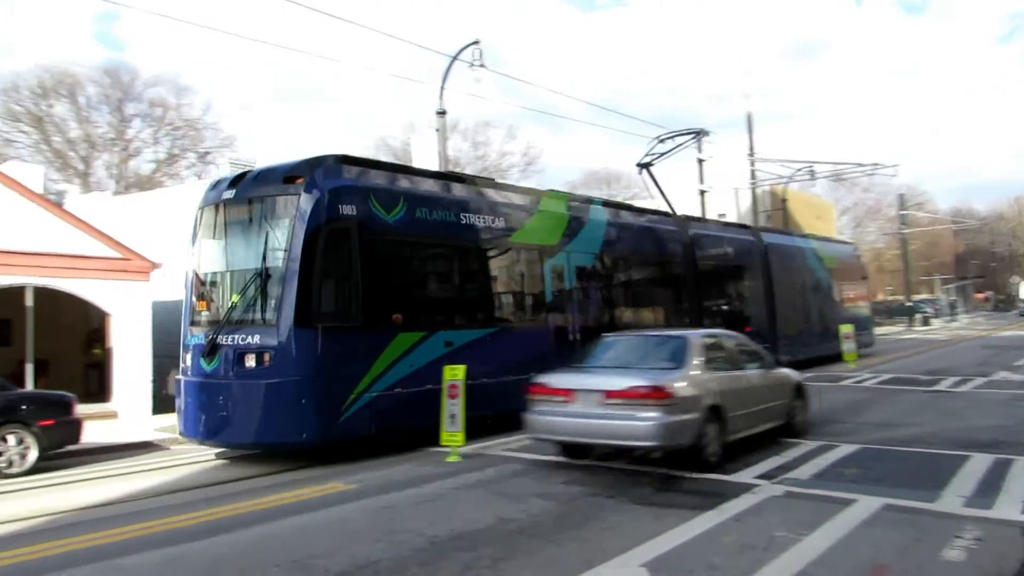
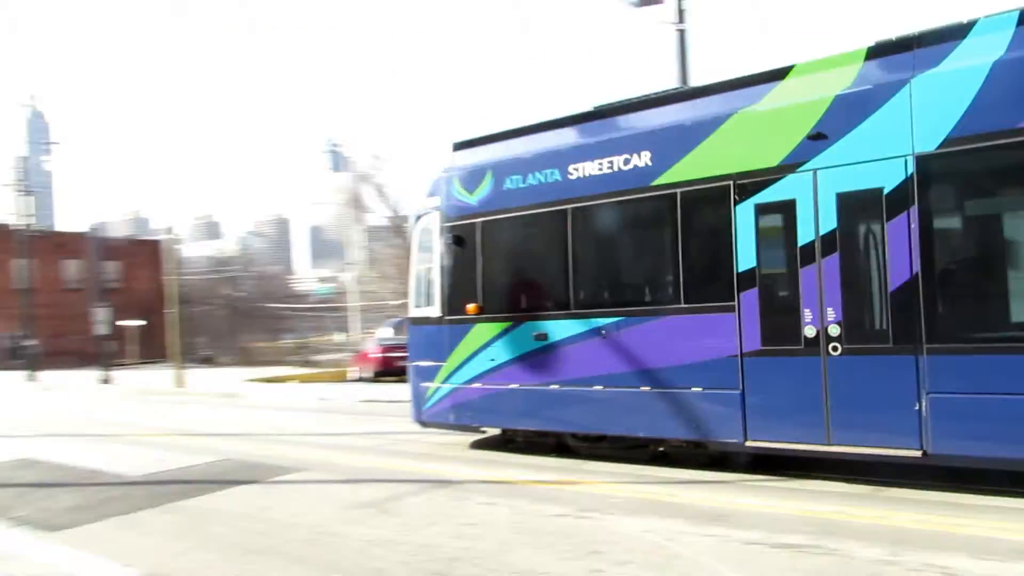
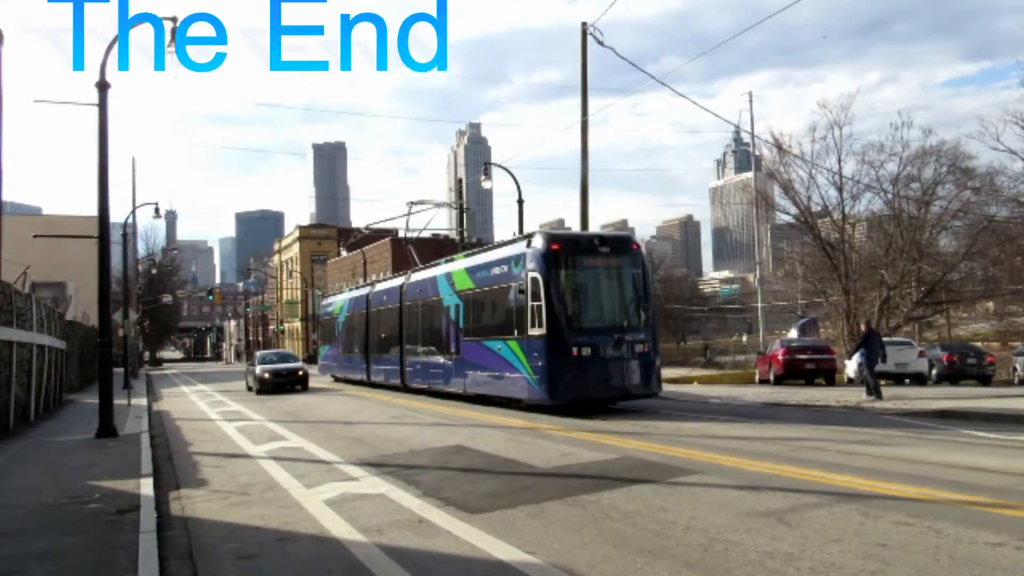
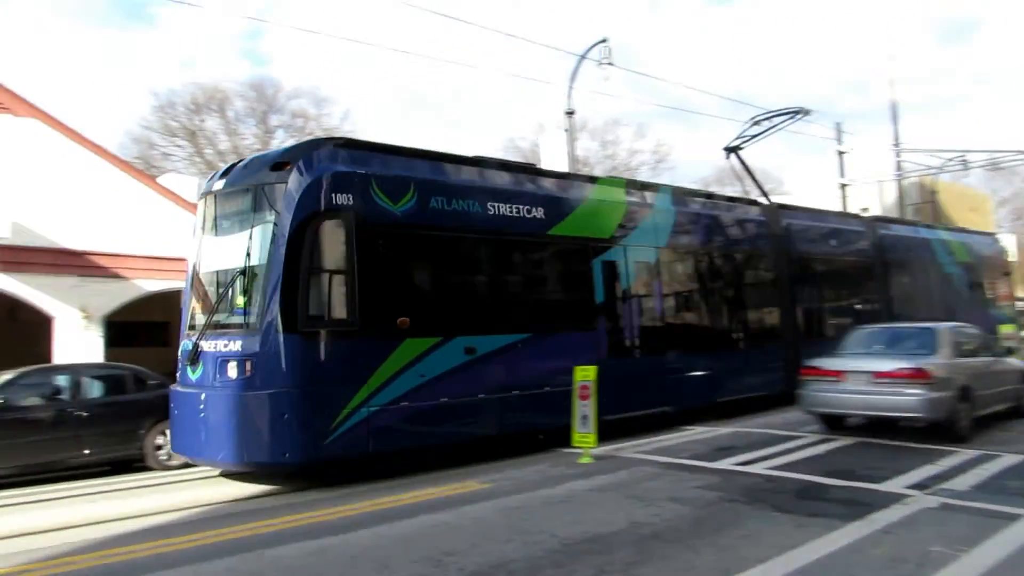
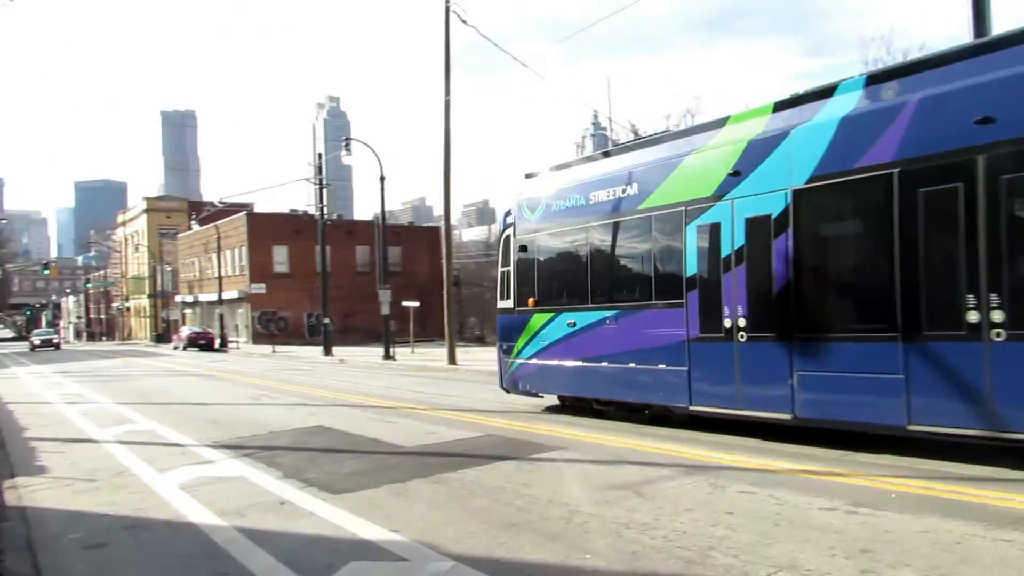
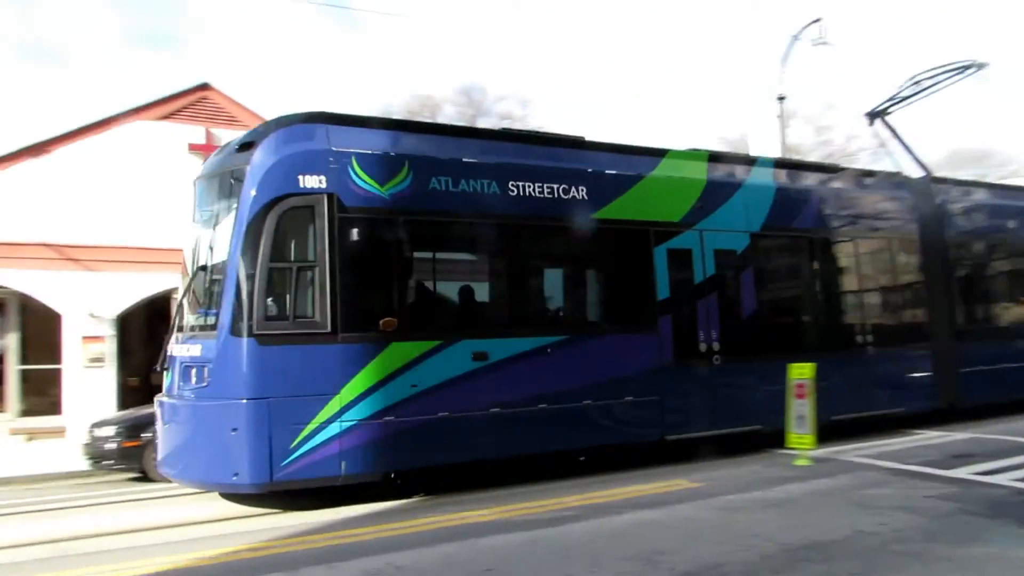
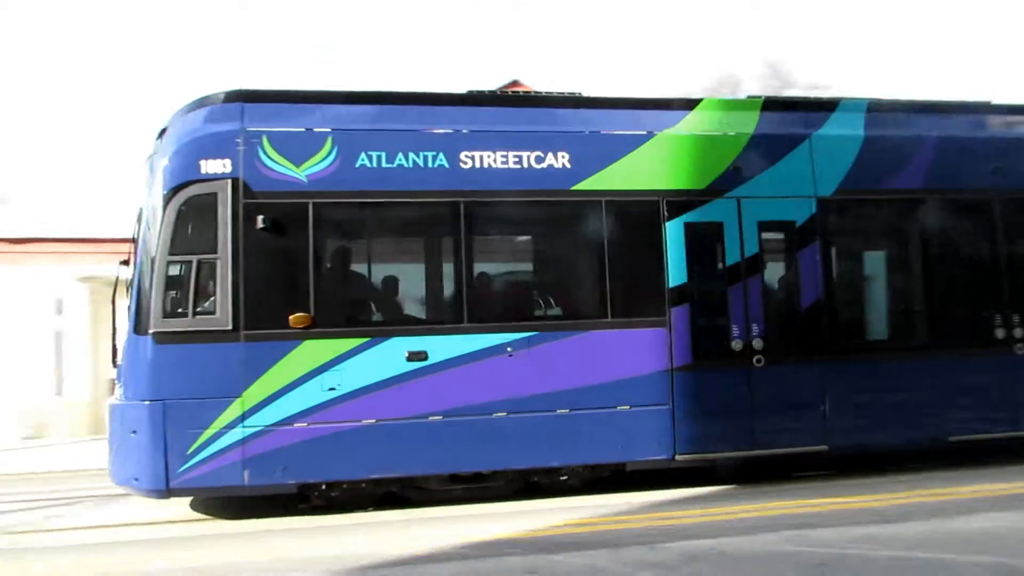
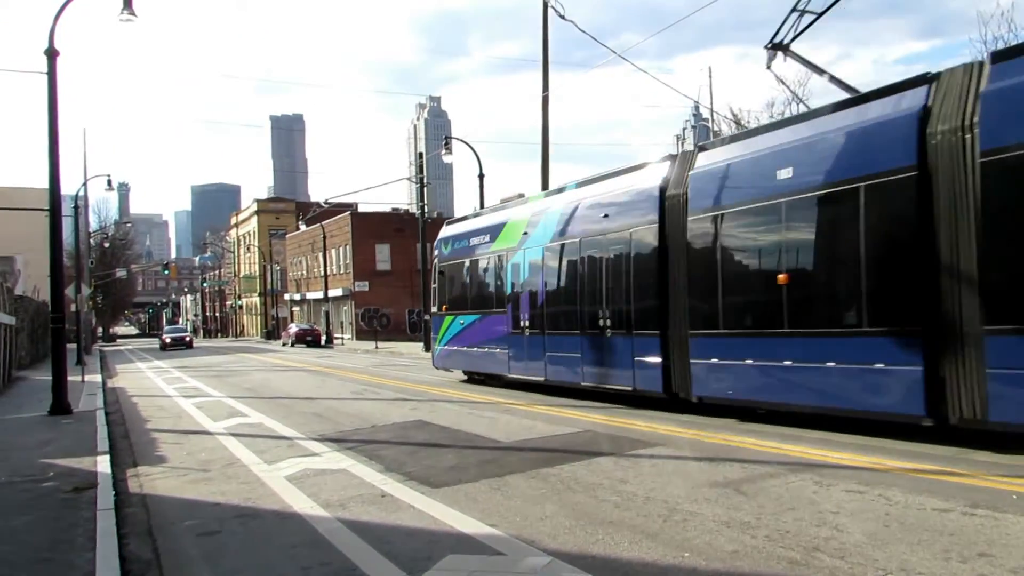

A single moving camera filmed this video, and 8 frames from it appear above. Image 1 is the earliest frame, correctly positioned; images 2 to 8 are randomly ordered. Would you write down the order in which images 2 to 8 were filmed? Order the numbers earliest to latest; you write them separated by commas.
4, 6, 7, 2, 5, 8, 3
